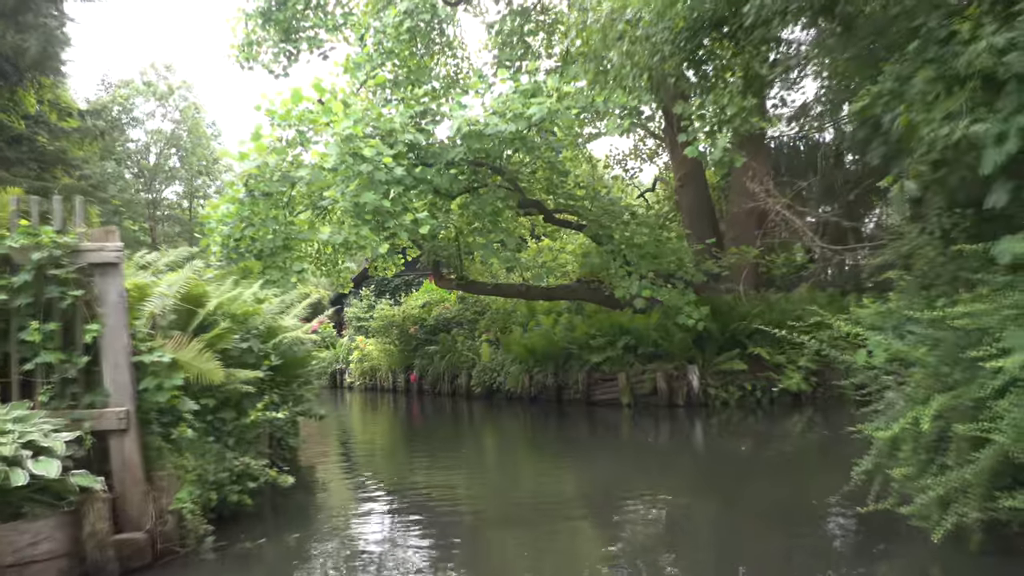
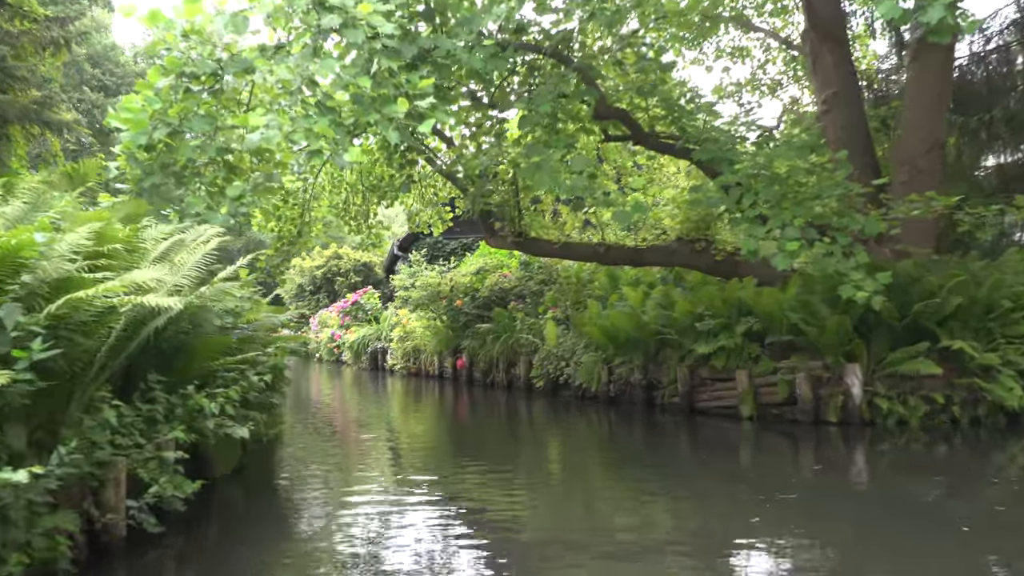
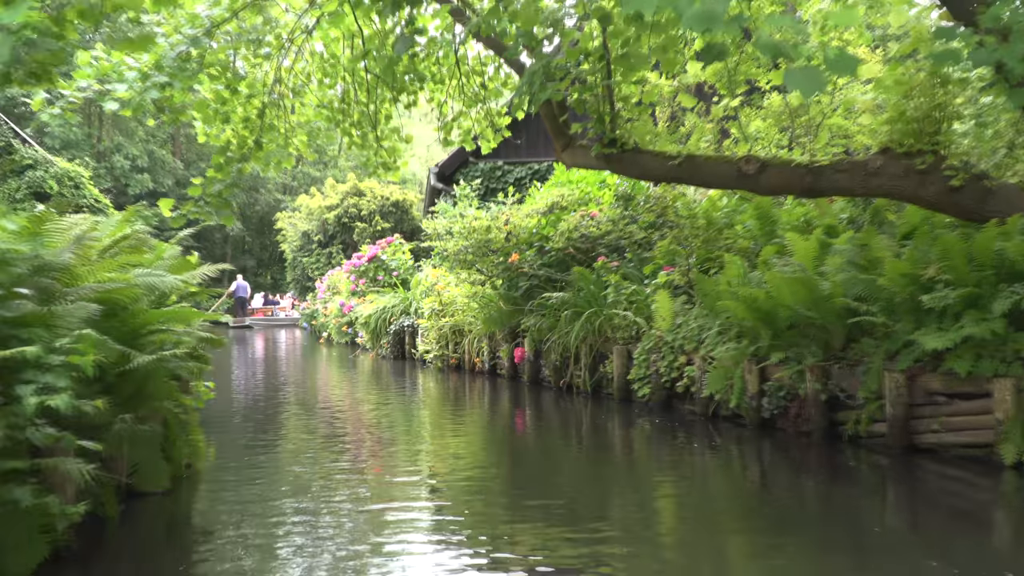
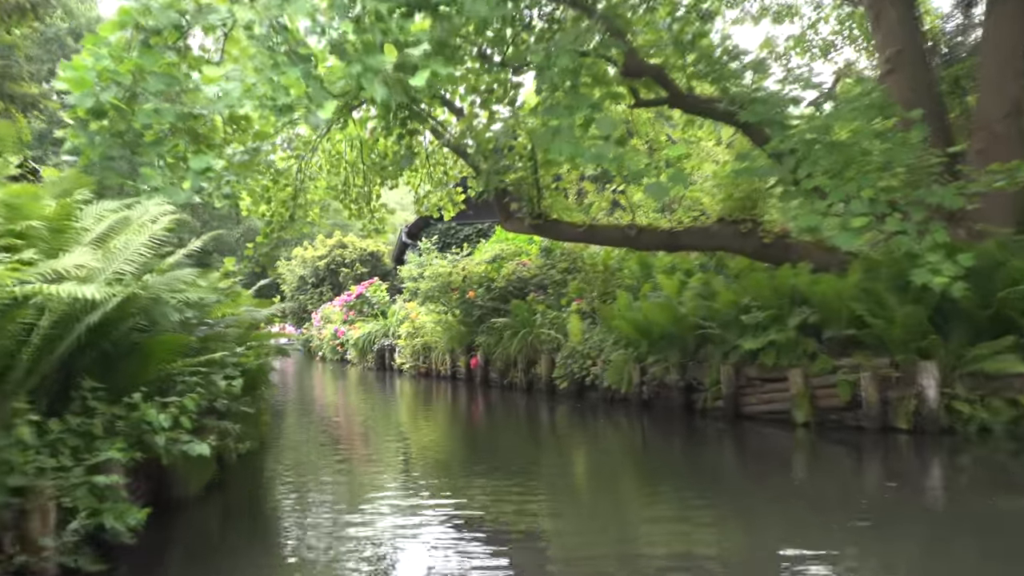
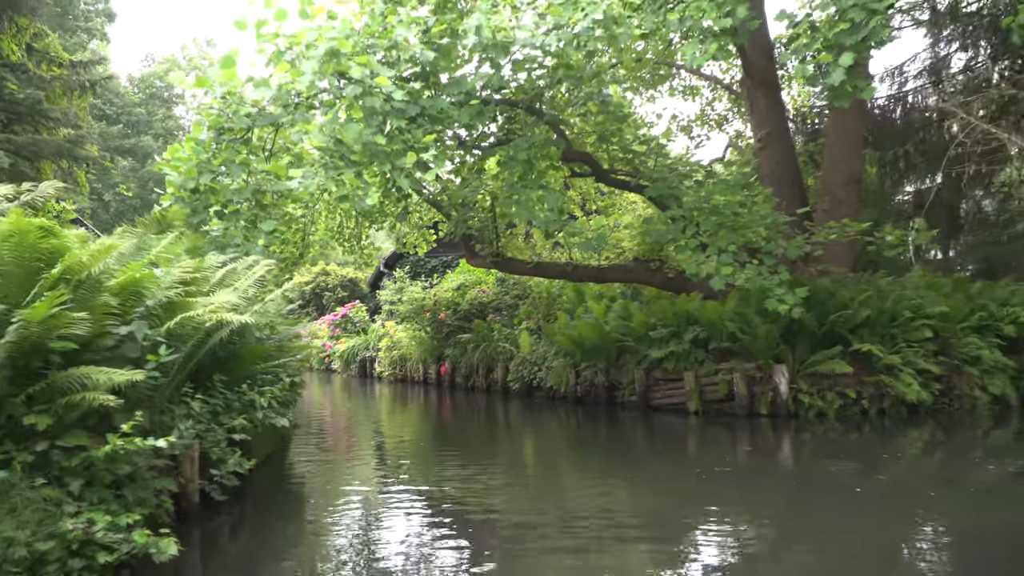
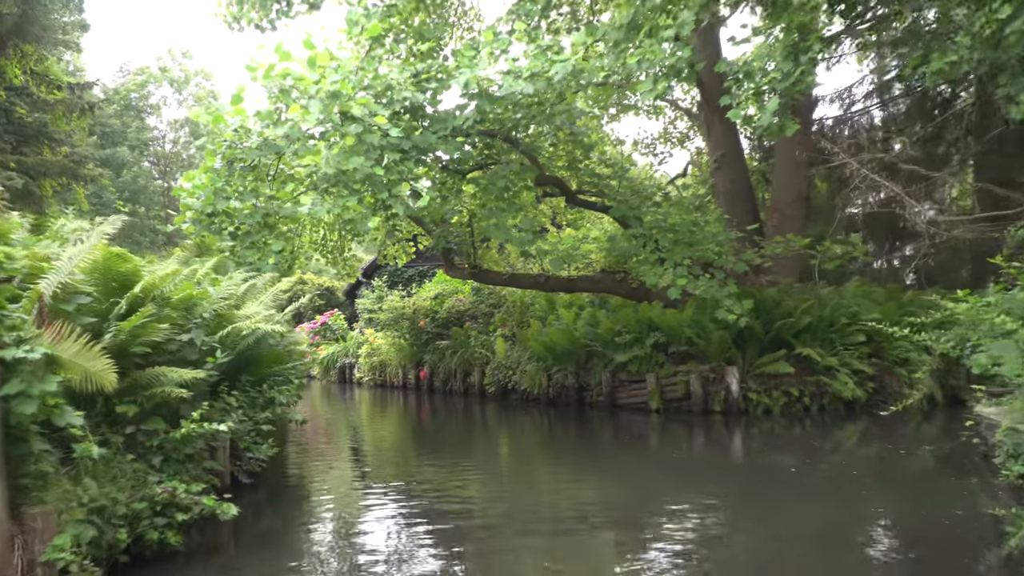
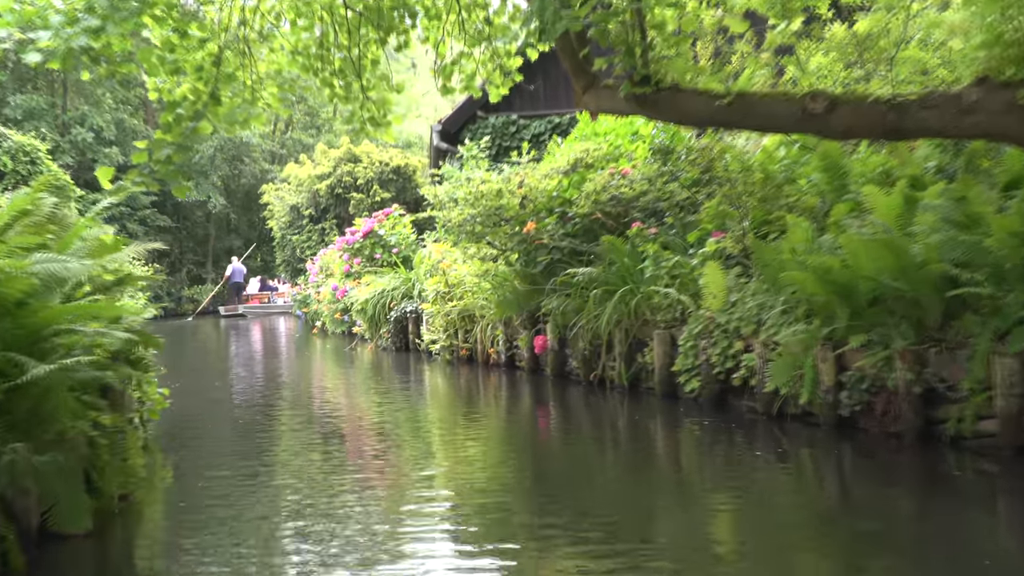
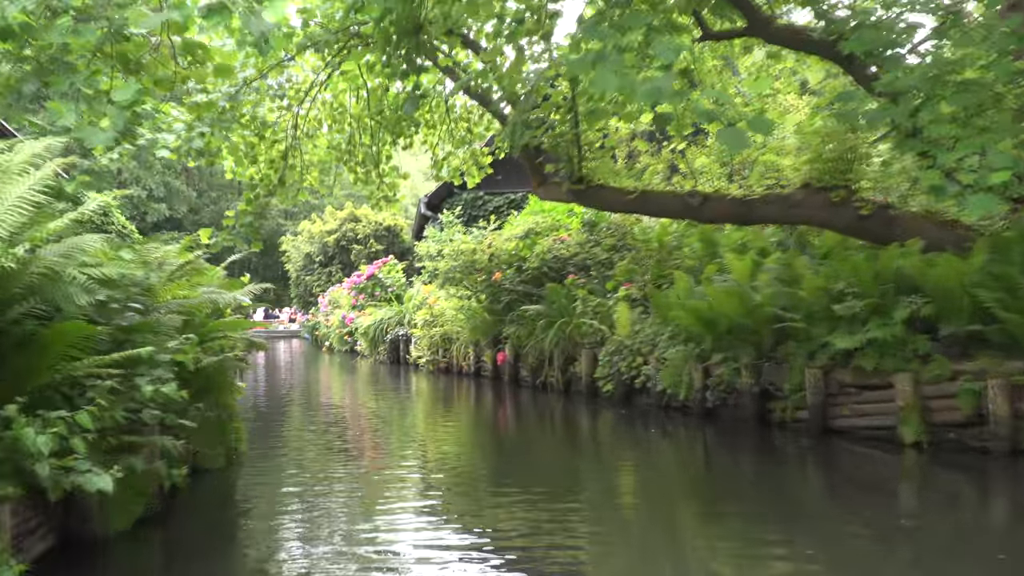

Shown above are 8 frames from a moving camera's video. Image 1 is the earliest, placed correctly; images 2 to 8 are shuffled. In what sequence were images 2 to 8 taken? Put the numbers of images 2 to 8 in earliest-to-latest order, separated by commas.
6, 5, 2, 4, 8, 3, 7
